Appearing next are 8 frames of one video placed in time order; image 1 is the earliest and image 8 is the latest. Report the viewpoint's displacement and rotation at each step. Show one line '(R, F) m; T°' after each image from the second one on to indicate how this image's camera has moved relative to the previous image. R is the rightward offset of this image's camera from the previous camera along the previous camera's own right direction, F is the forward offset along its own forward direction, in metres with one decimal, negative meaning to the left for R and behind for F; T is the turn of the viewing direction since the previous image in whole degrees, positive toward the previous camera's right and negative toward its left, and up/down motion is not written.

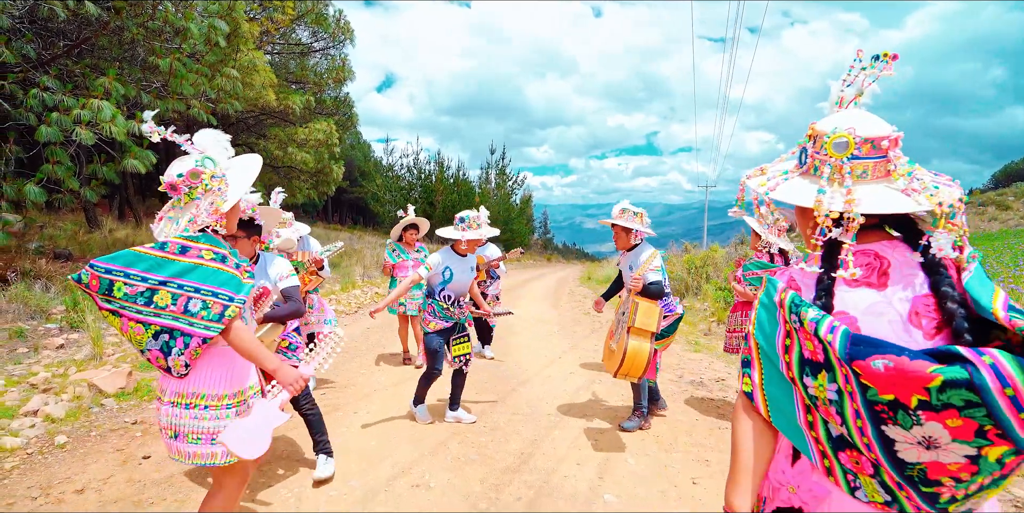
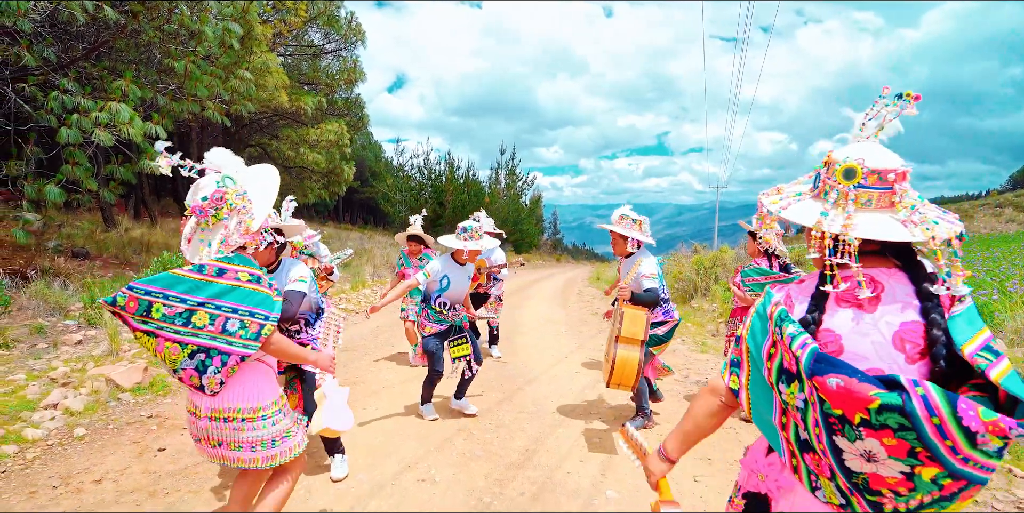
(0.0, -0.1) m; -1°
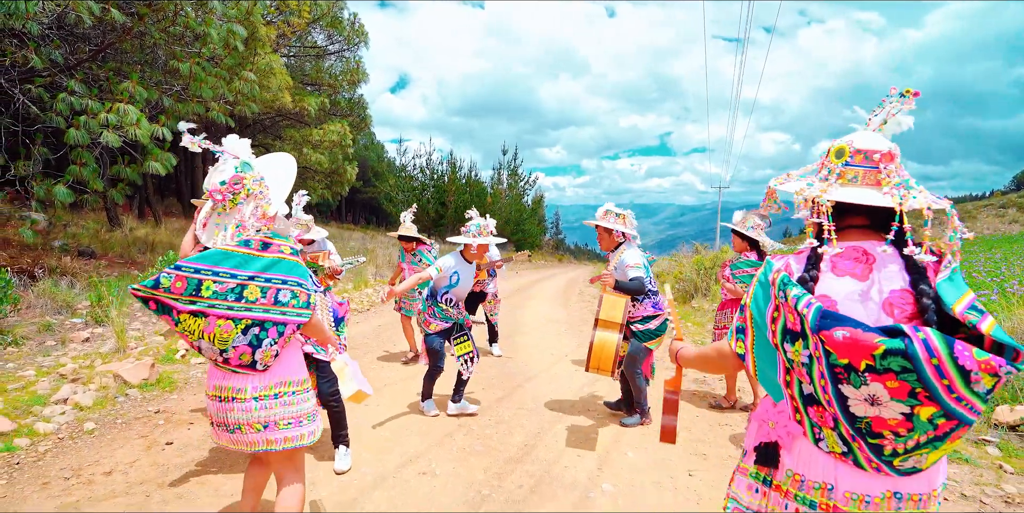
(0.0, -0.1) m; 0°
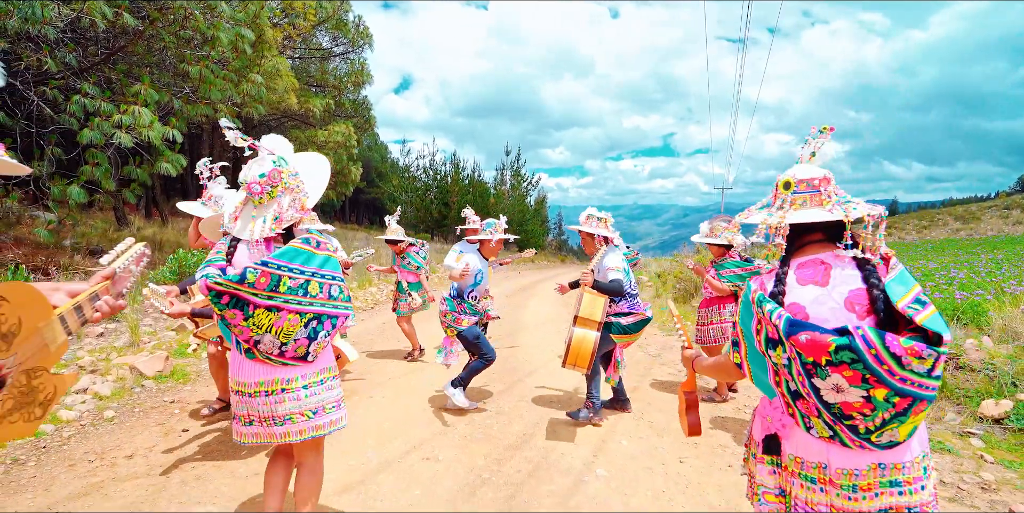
(0.0, -0.2) m; 0°
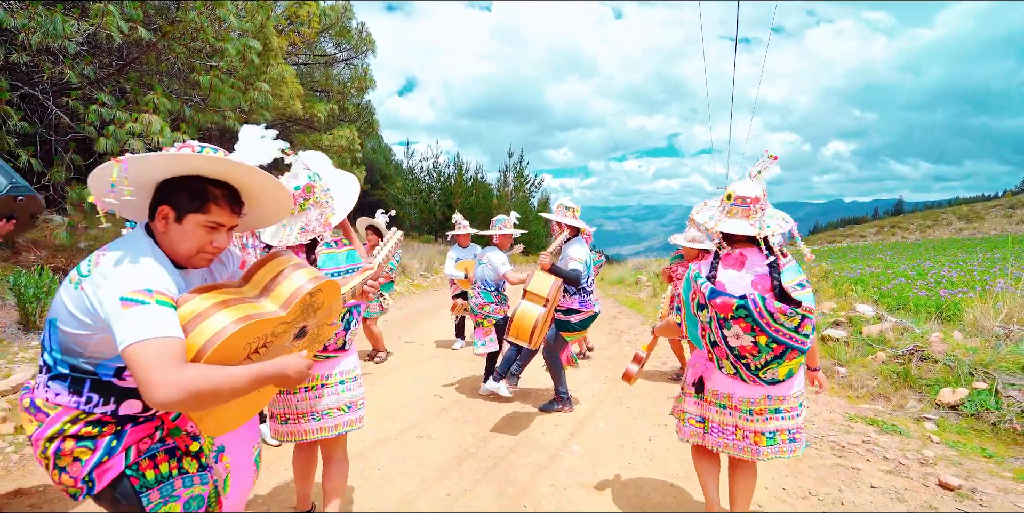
(+0.2, -0.4) m; -1°
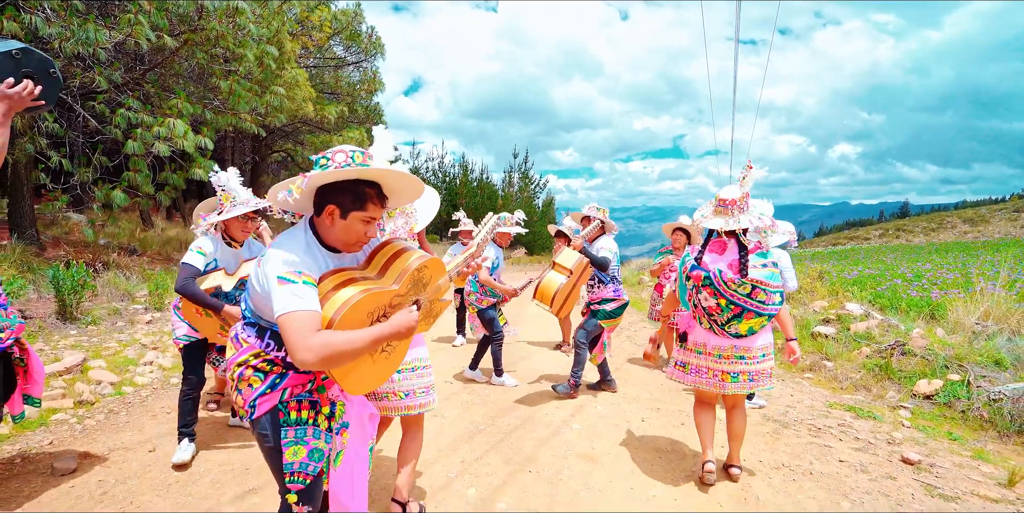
(0.0, -0.4) m; 0°
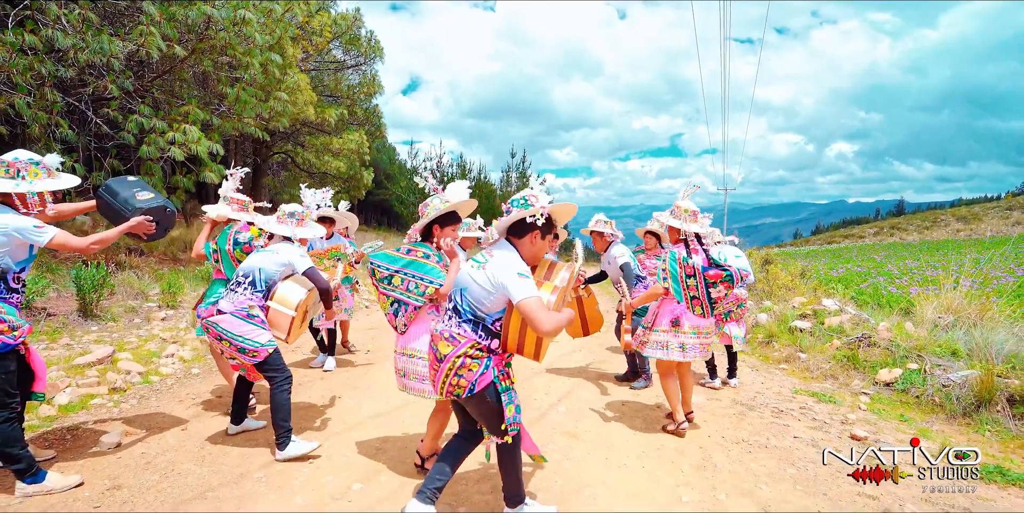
(+0.1, -0.5) m; 0°
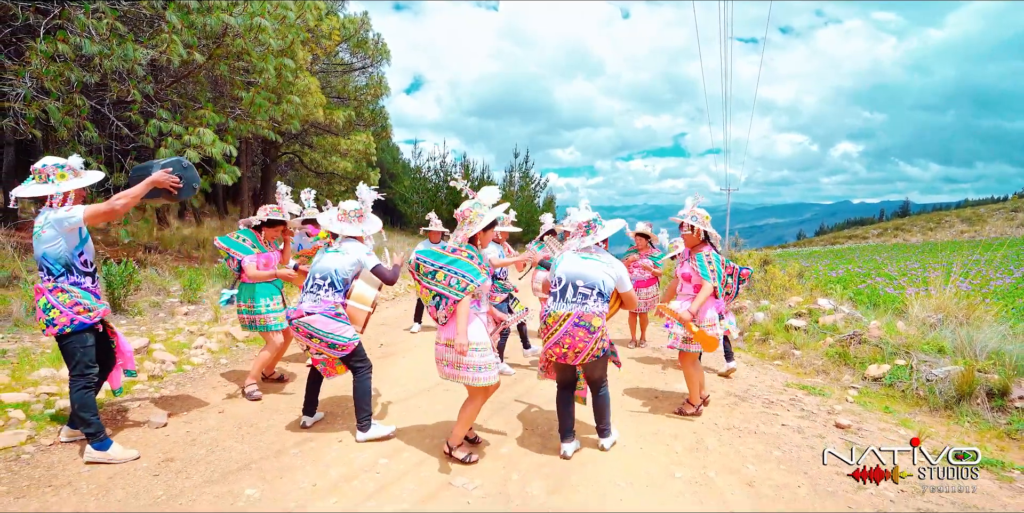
(-0.1, -0.4) m; 0°
